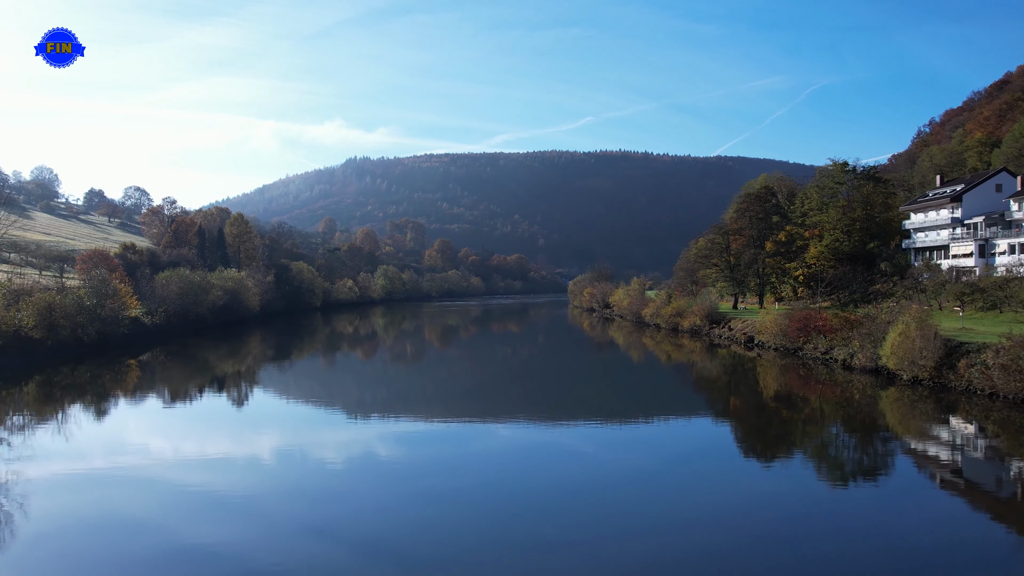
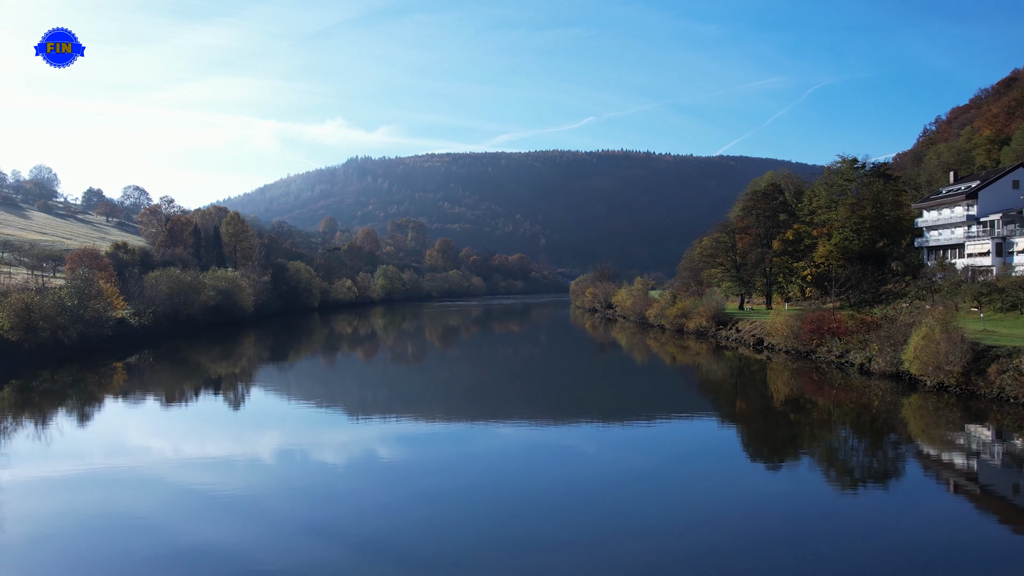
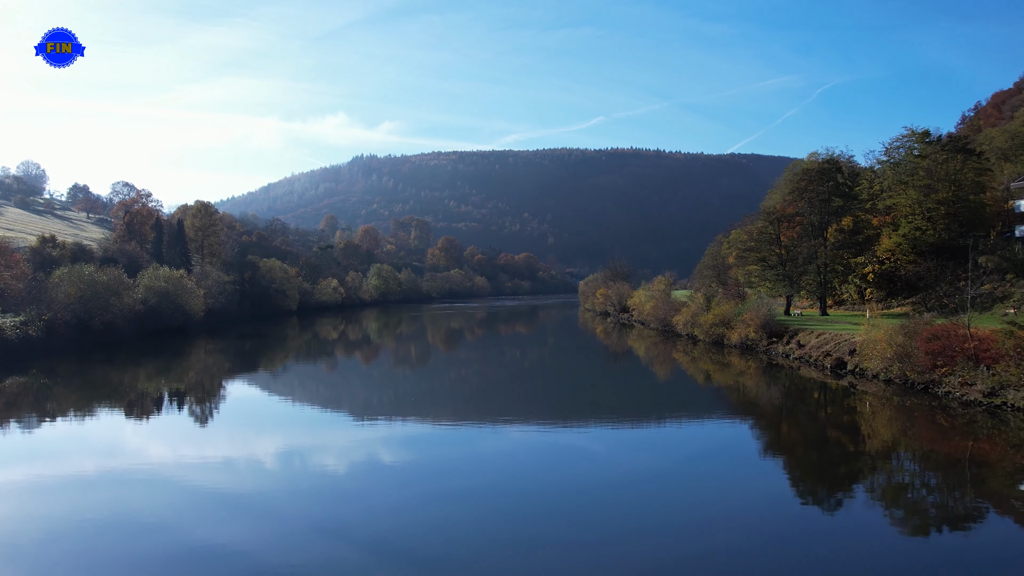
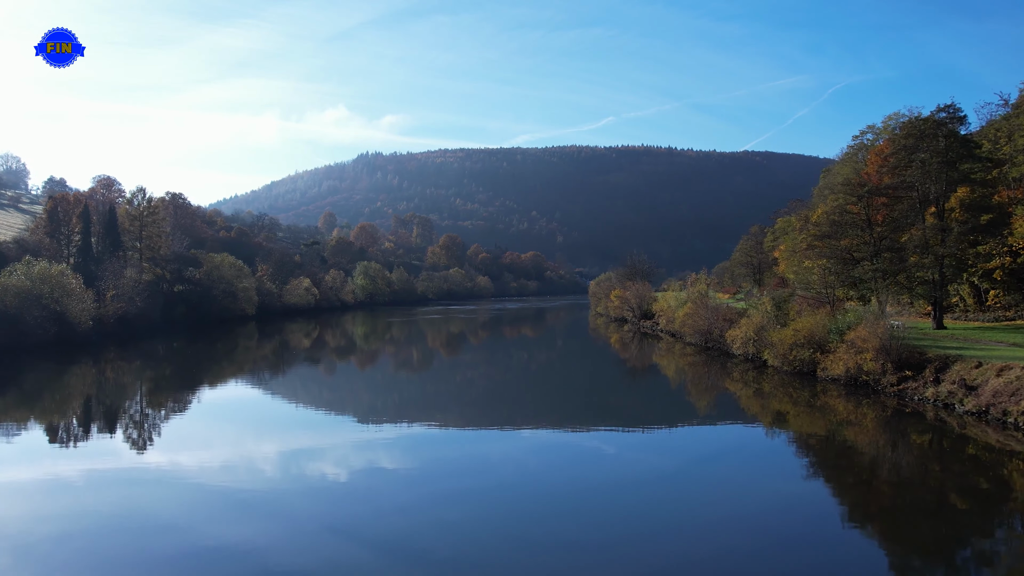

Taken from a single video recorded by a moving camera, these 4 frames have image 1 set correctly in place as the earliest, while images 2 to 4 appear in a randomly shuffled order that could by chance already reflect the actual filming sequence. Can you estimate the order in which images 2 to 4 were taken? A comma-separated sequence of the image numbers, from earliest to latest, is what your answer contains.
2, 3, 4
